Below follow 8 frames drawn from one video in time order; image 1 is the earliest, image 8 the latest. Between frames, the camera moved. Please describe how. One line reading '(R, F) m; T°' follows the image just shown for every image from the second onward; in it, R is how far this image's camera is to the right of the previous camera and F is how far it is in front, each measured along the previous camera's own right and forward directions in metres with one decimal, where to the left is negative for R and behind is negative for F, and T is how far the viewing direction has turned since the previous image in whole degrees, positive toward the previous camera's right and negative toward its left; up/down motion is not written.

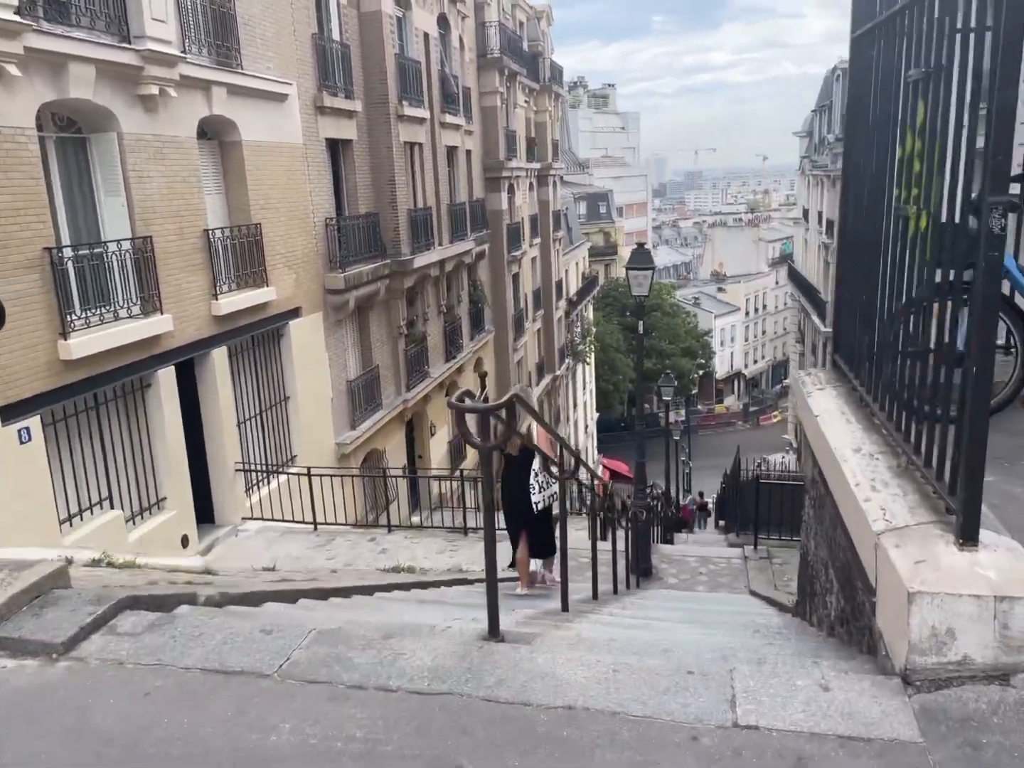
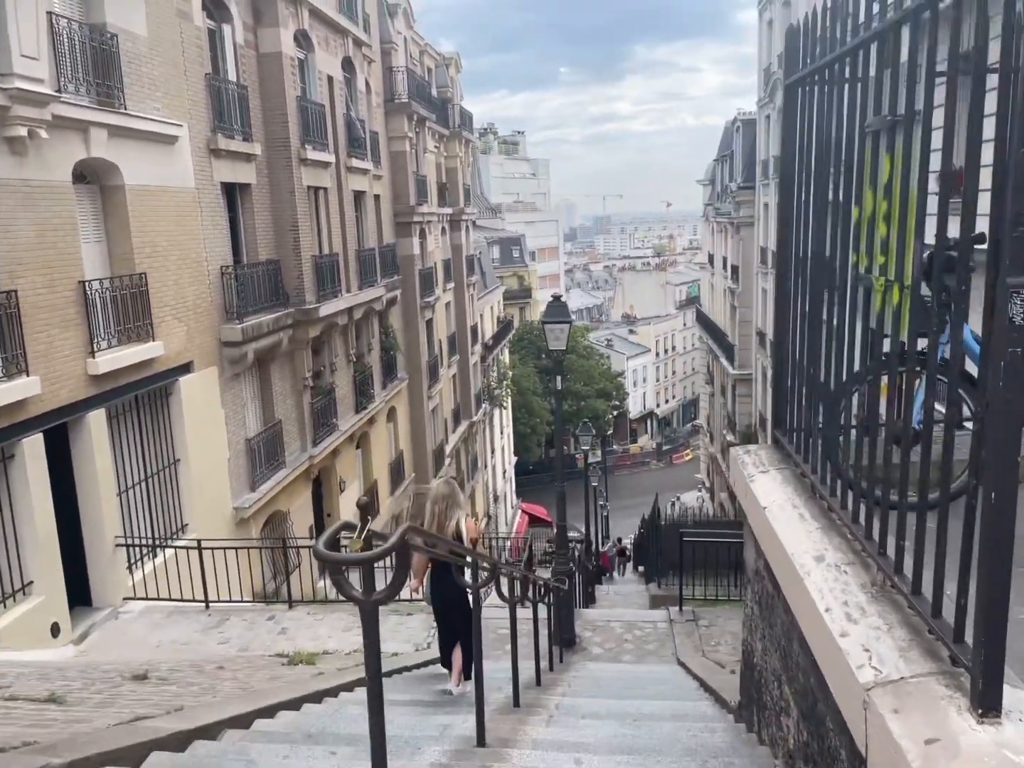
(+0.1, +0.5) m; +6°
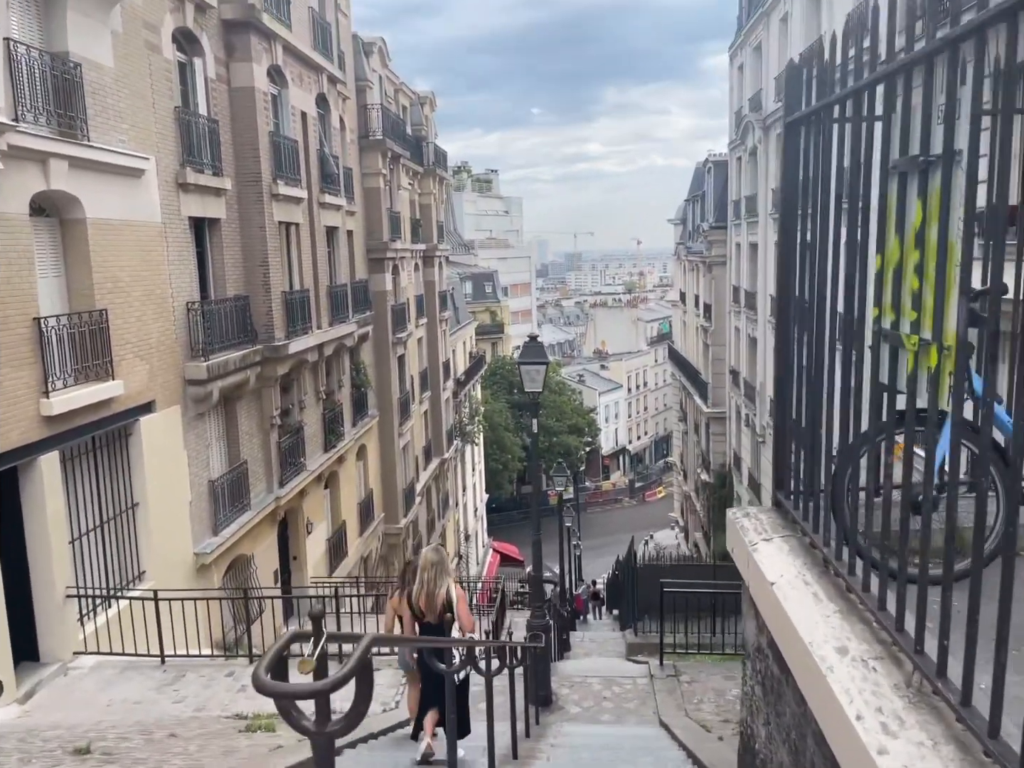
(0.0, +0.3) m; +2°
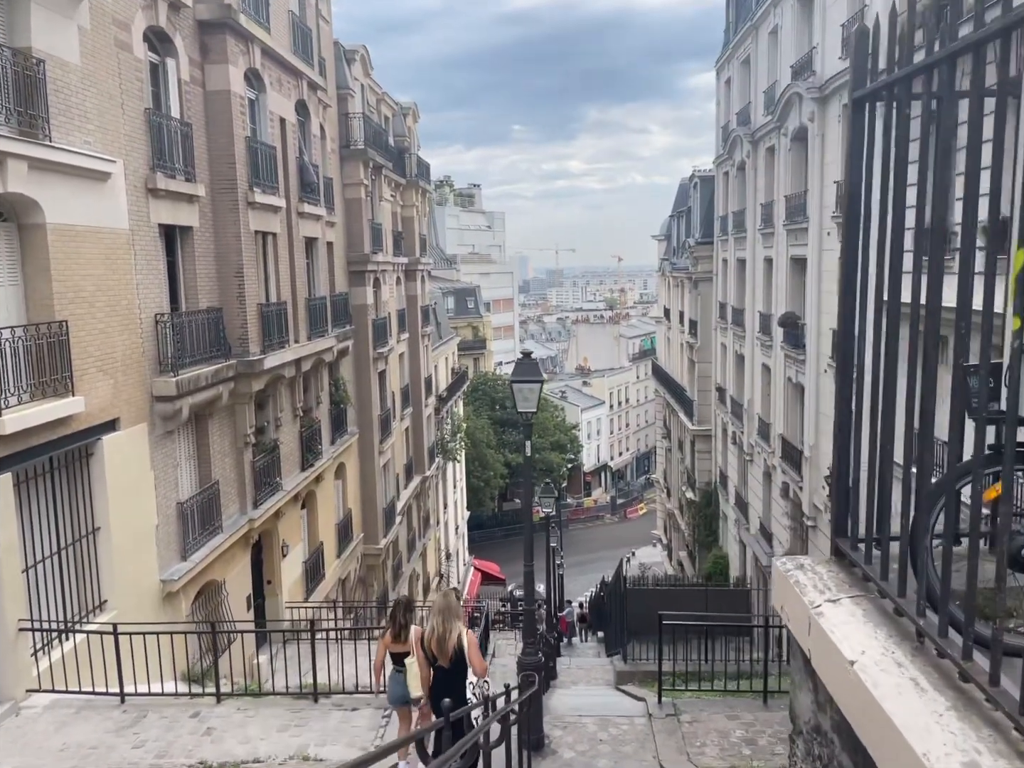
(-0.1, +0.5) m; +1°
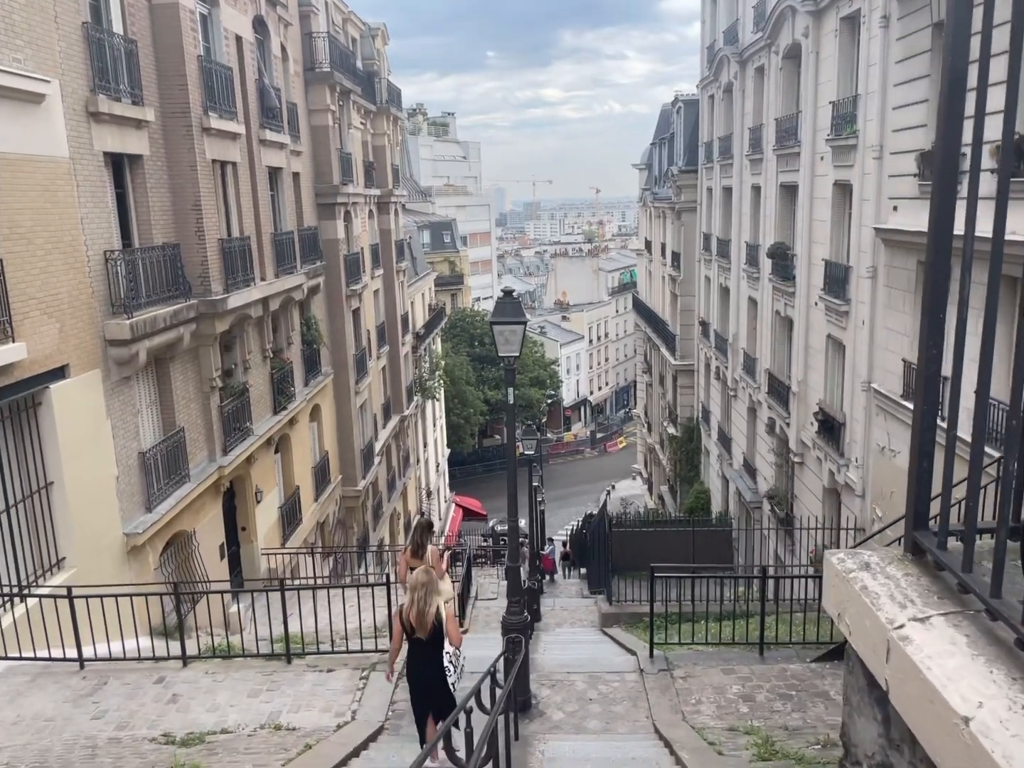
(0.0, +0.6) m; +1°
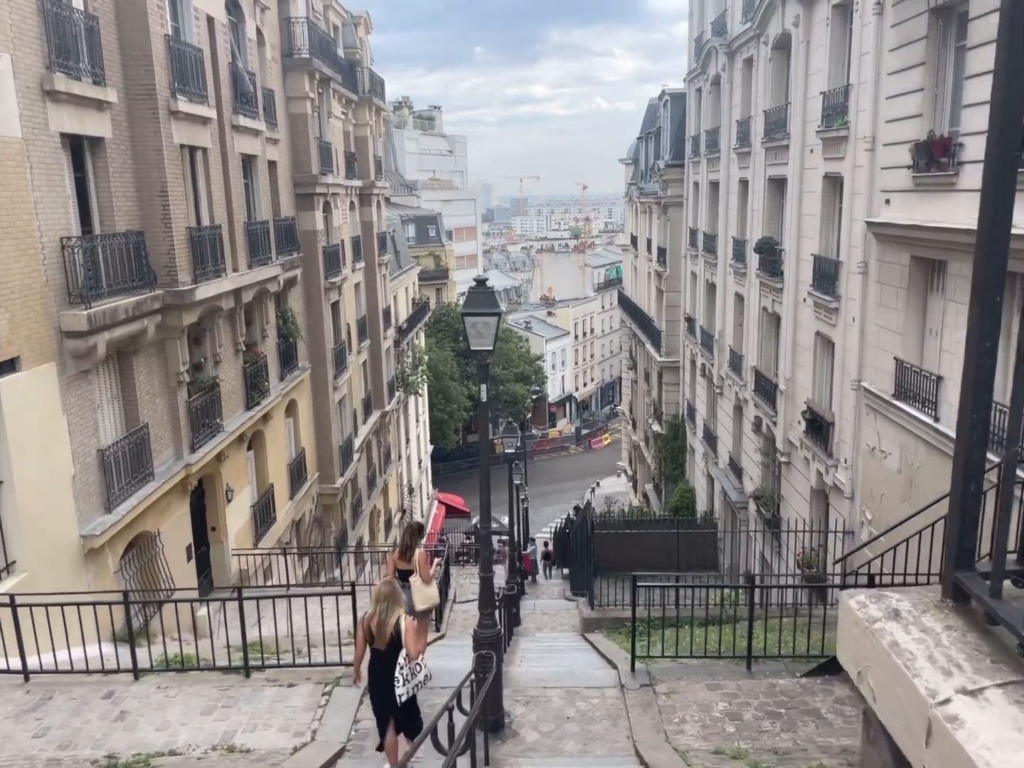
(+0.1, +0.4) m; +1°
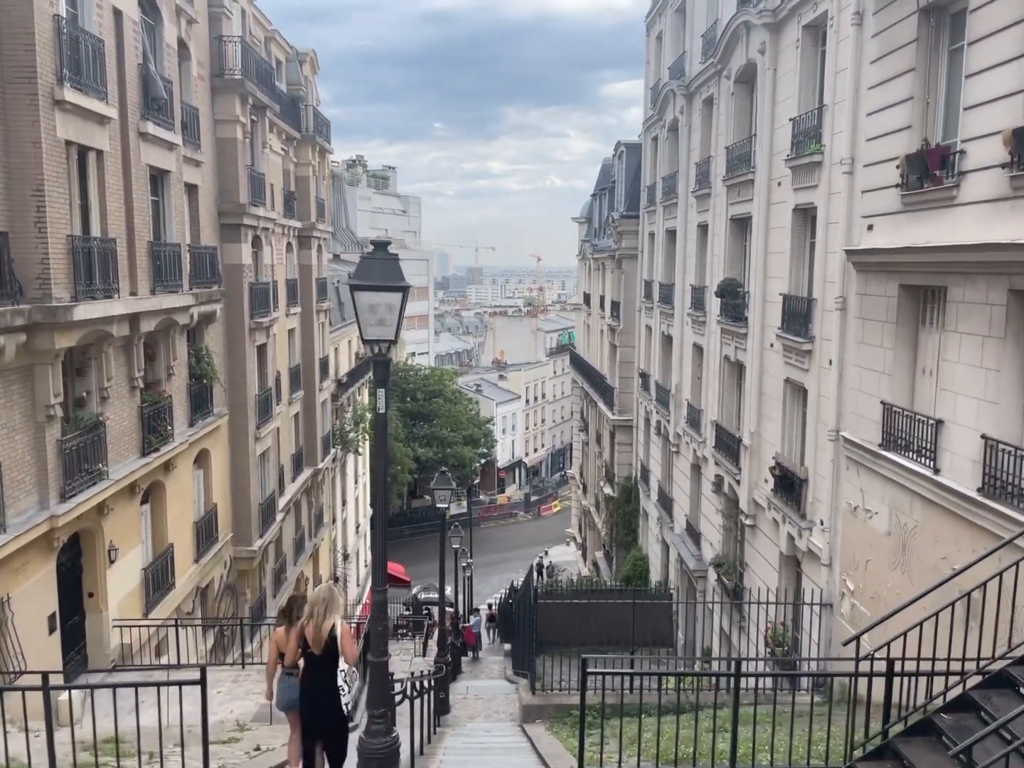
(+0.2, +1.6) m; +3°
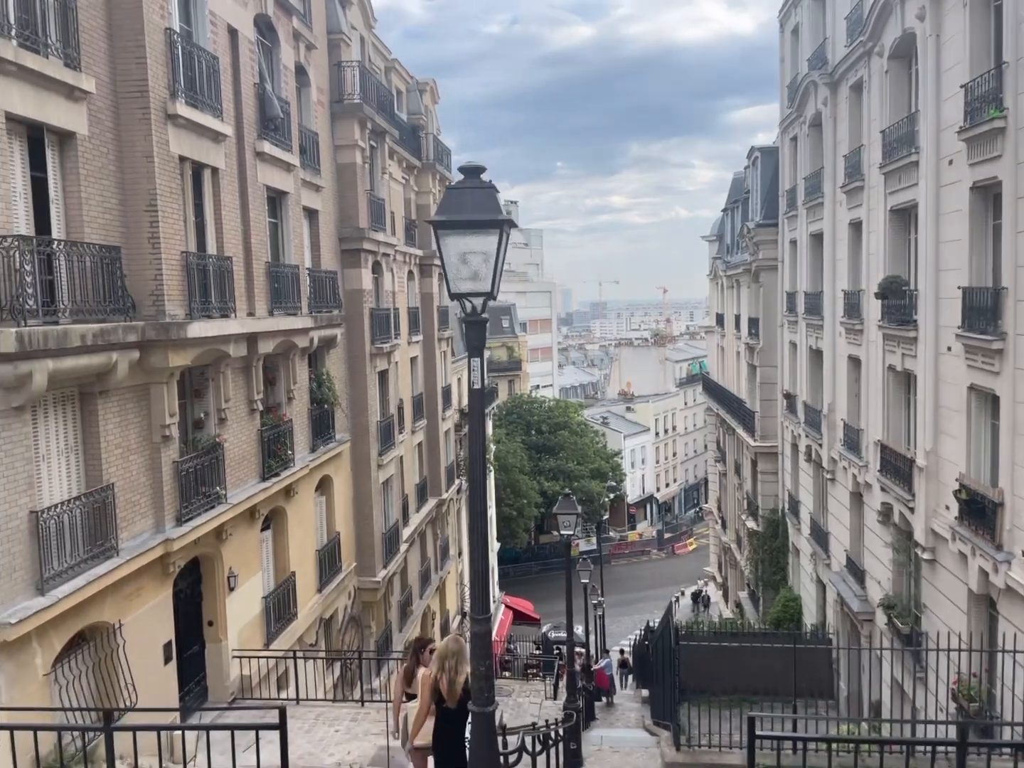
(-0.1, +1.0) m; -9°
